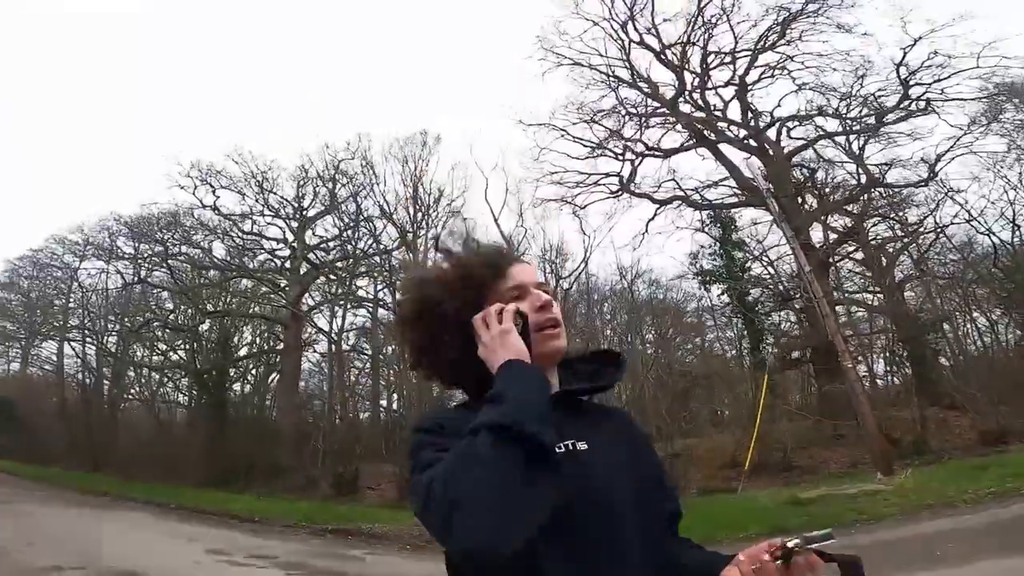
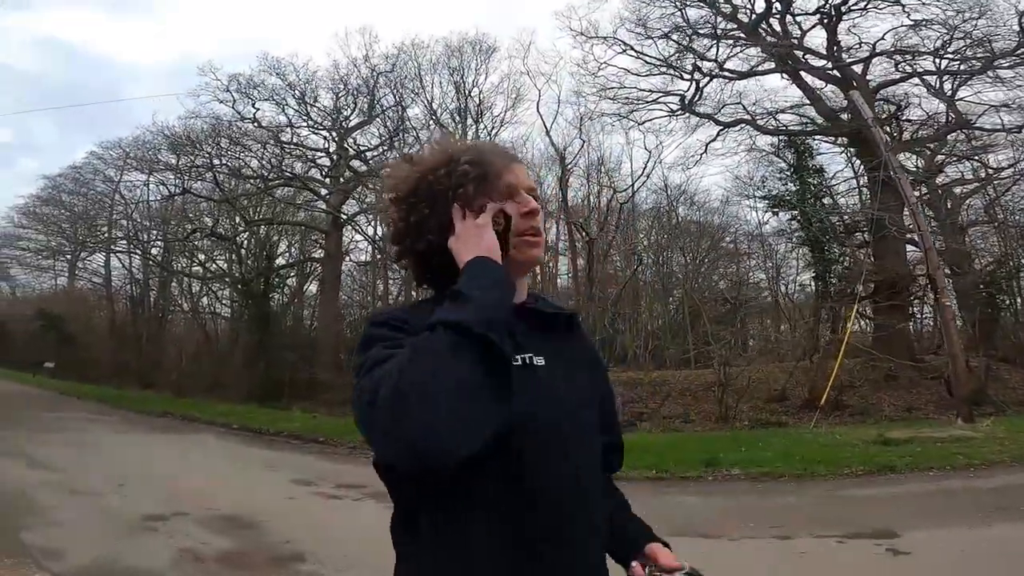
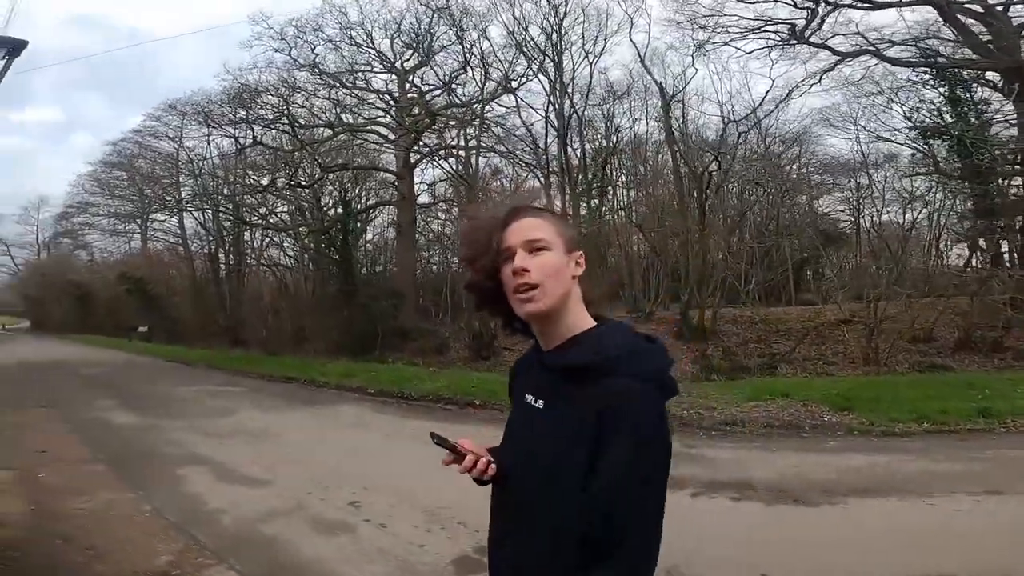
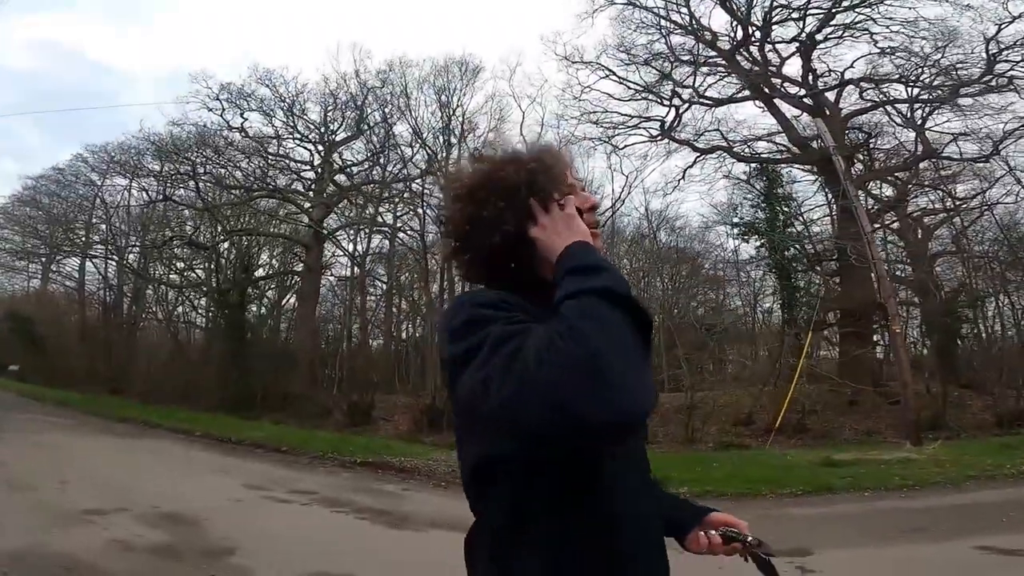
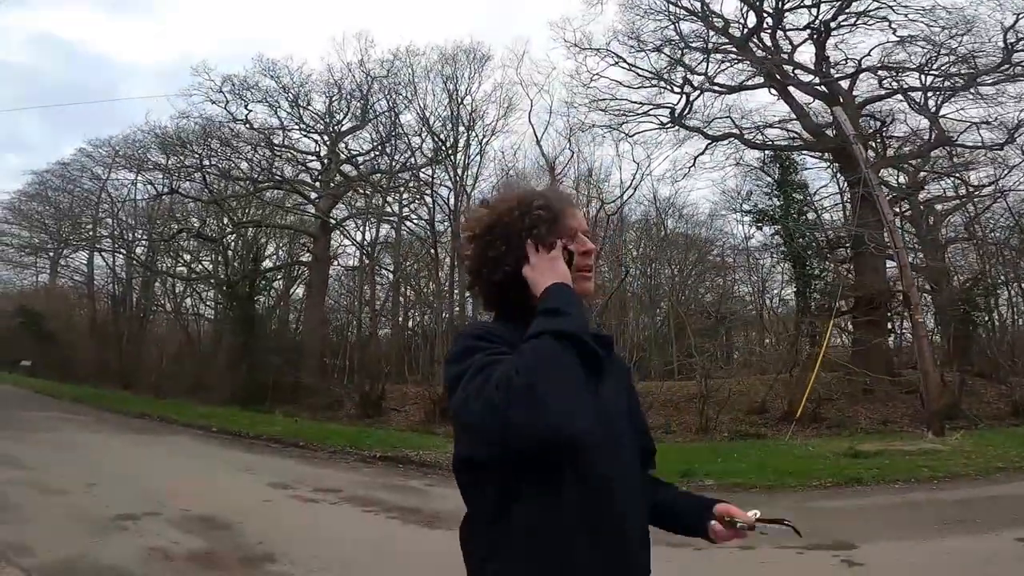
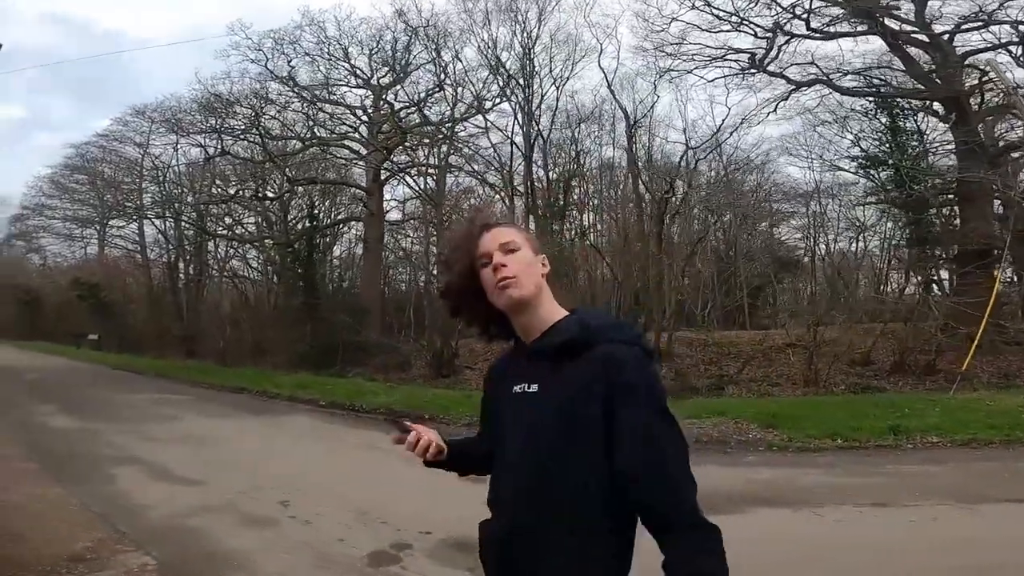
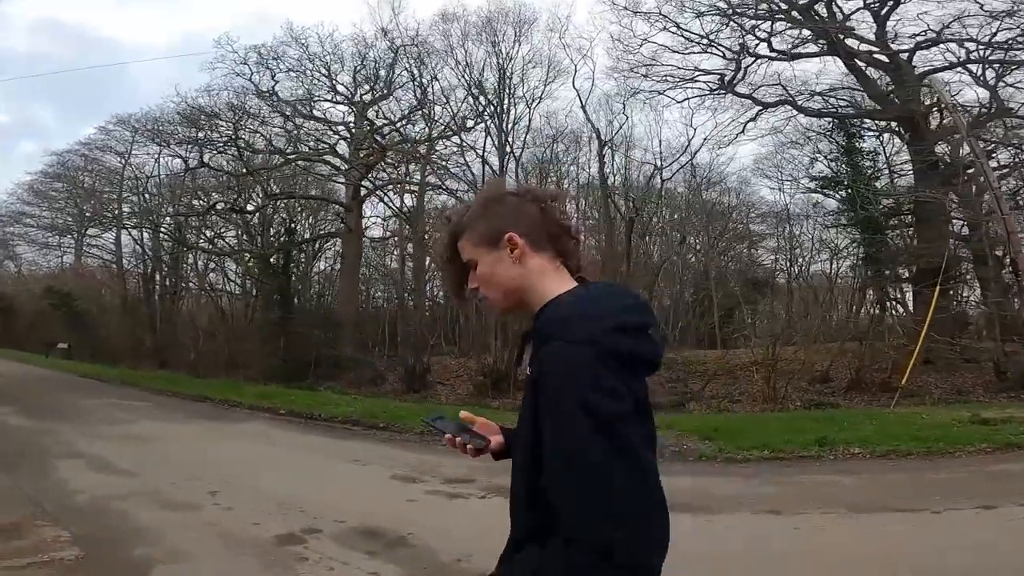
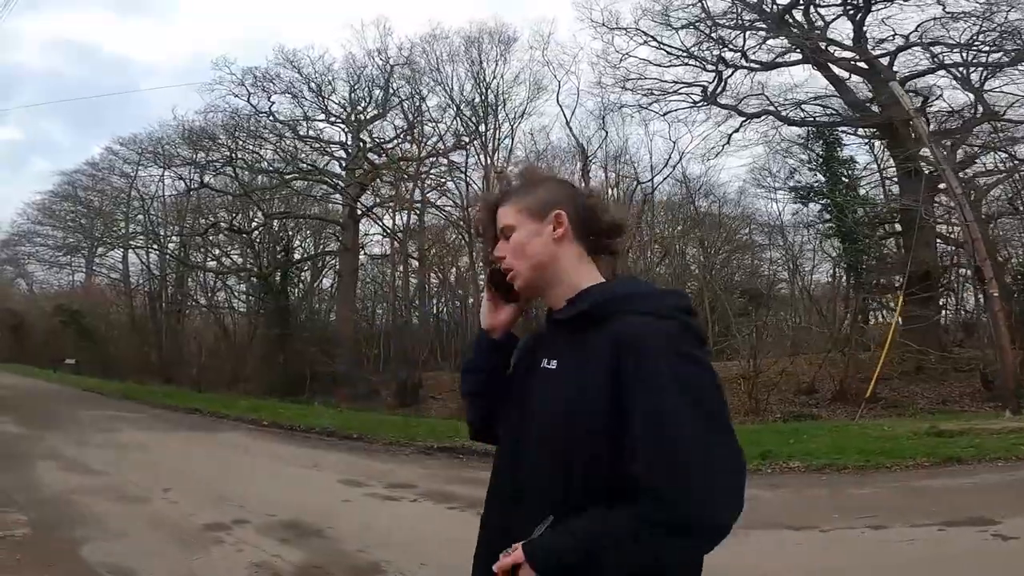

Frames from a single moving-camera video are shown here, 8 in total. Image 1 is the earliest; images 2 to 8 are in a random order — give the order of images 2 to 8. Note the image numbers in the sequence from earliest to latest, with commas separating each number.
4, 5, 2, 8, 7, 6, 3
